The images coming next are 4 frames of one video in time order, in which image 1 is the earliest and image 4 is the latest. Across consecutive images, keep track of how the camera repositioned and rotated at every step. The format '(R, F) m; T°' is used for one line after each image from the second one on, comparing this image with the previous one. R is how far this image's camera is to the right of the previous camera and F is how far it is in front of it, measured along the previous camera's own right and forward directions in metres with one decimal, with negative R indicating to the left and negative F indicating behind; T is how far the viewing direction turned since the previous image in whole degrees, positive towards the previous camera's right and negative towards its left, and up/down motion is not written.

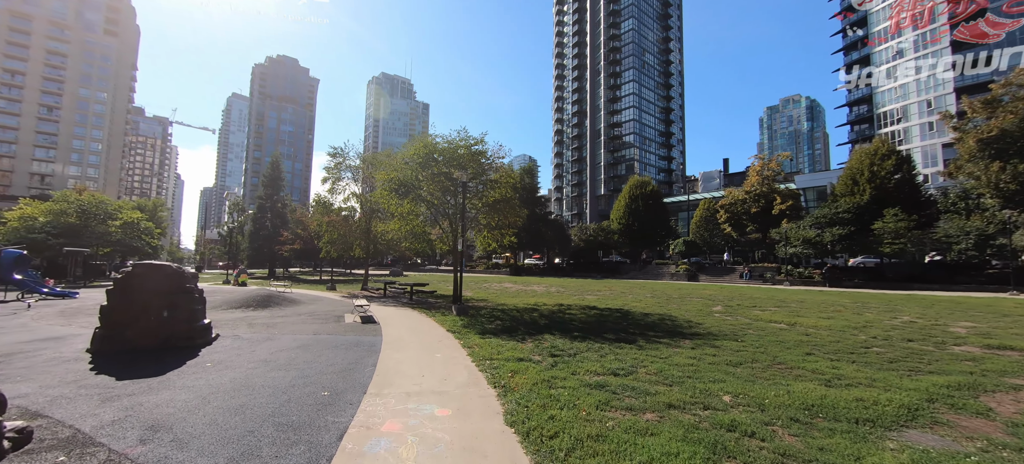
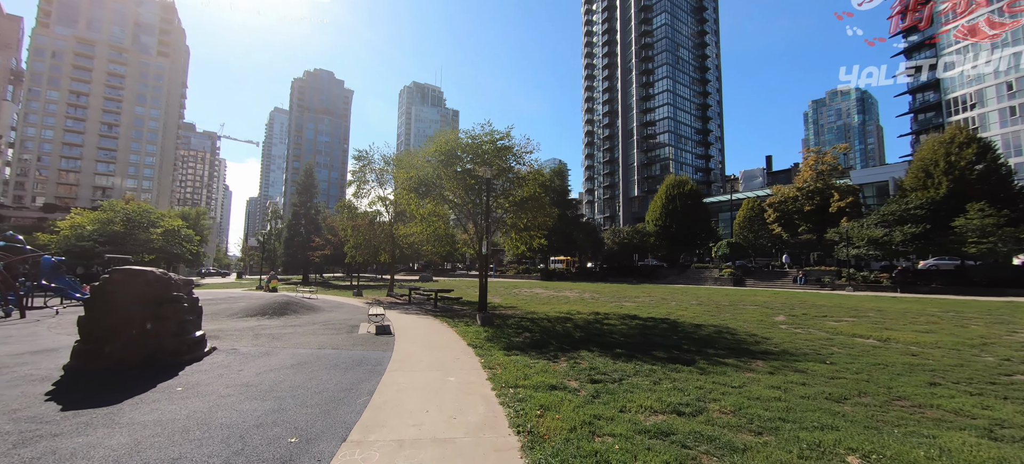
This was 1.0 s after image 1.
(0.0, +1.2) m; -5°
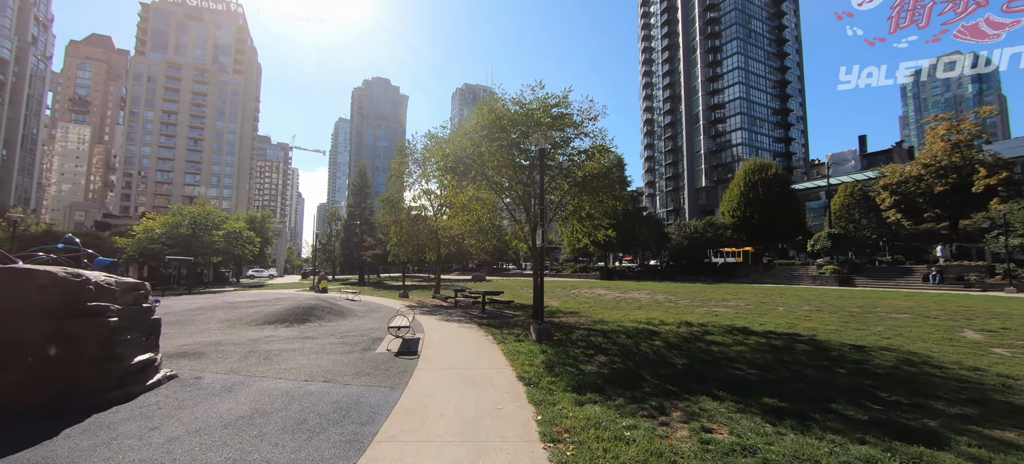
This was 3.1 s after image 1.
(-0.2, +2.6) m; -9°
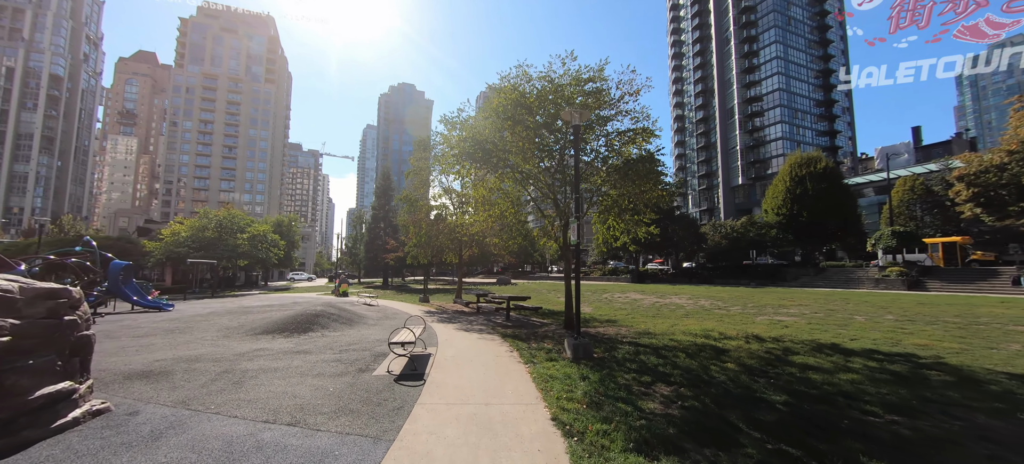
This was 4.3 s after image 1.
(-0.1, +1.5) m; -4°
